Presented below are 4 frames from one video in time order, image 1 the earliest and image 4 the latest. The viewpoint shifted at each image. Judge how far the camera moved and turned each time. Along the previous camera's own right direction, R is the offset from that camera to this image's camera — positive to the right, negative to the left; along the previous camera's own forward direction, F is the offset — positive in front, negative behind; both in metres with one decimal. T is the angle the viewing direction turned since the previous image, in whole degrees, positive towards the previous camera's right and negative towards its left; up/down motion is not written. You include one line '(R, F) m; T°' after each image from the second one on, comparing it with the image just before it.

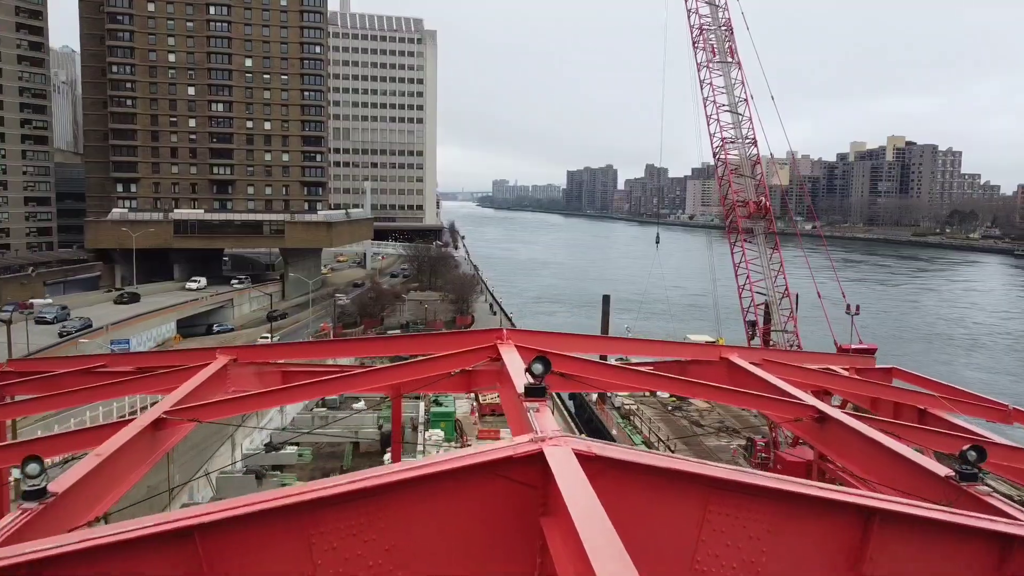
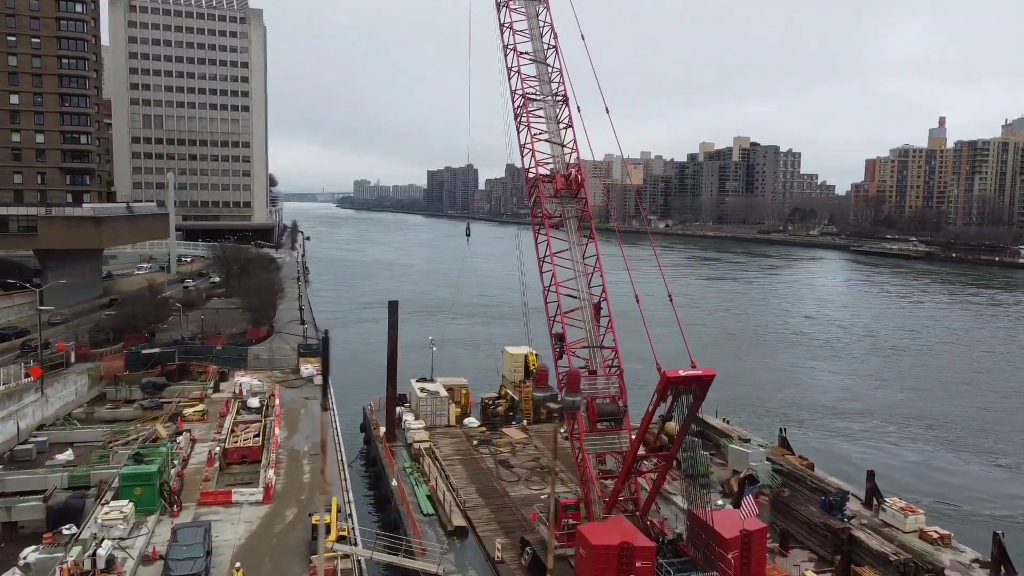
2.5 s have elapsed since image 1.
(+2.3, +4.8) m; +9°
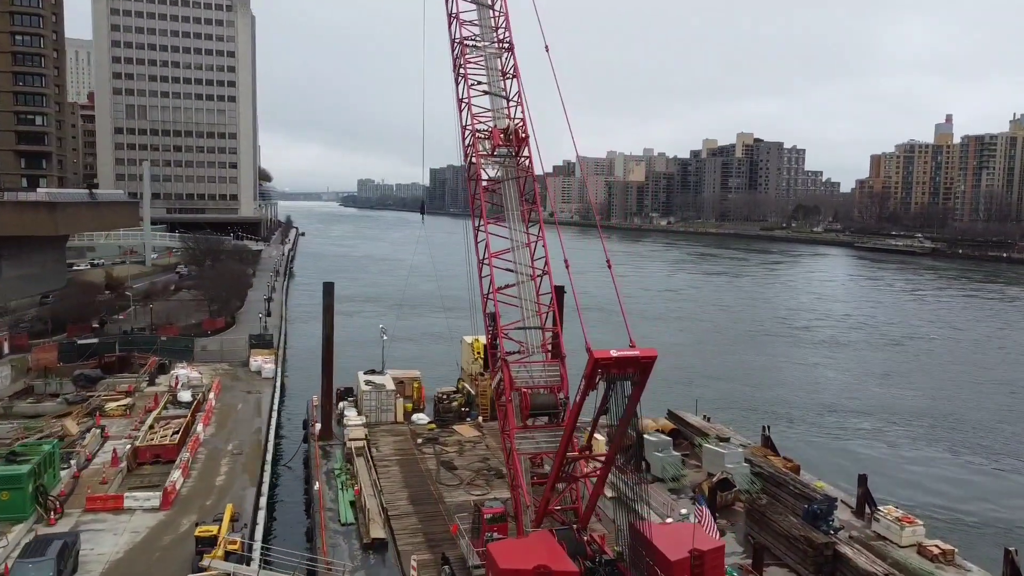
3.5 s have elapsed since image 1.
(+1.1, +1.9) m; 0°
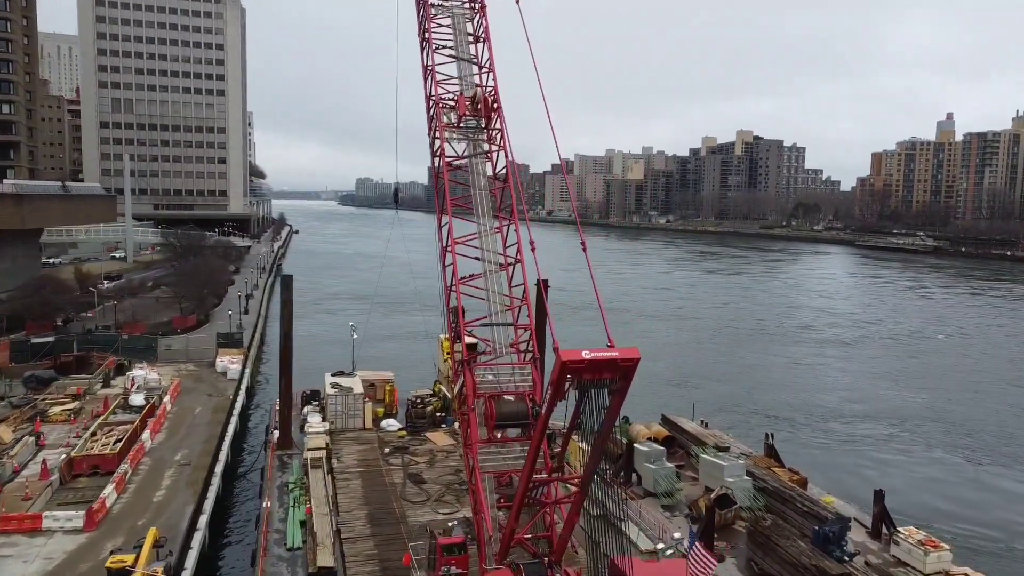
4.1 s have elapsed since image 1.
(+0.4, +1.5) m; 0°
